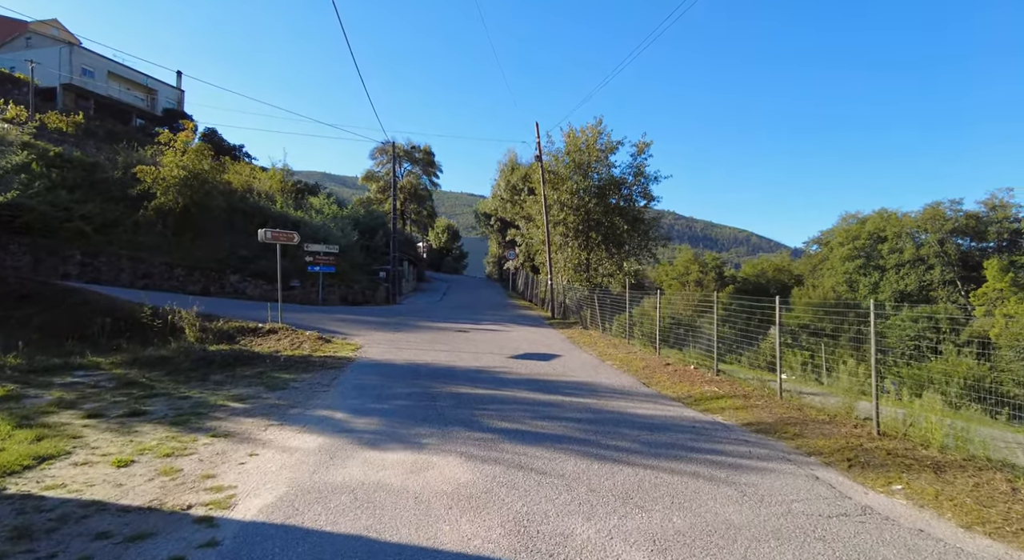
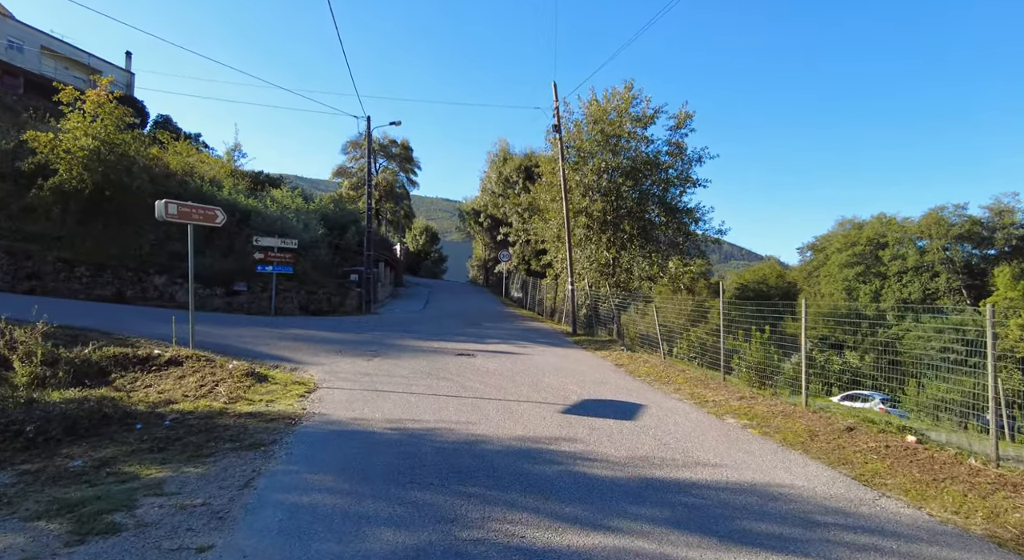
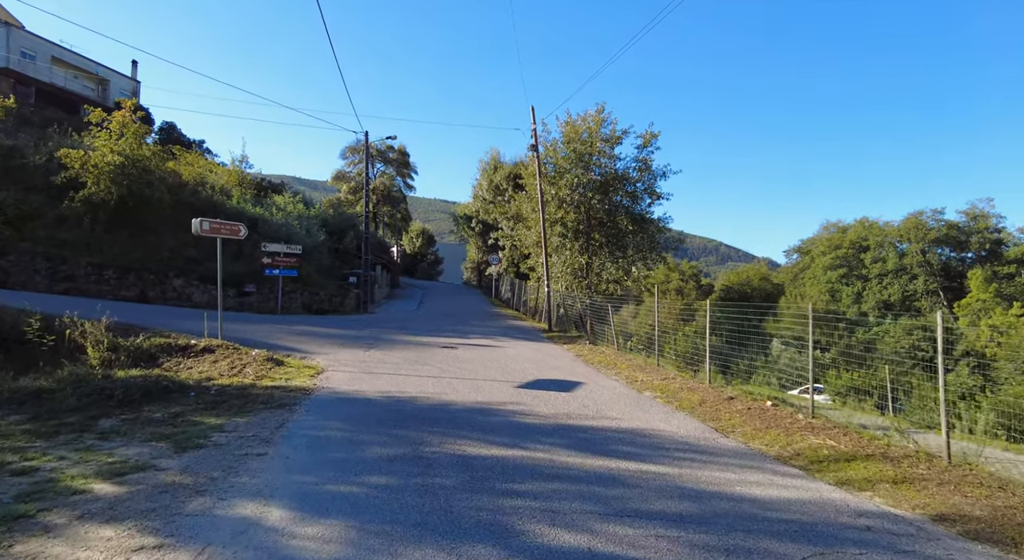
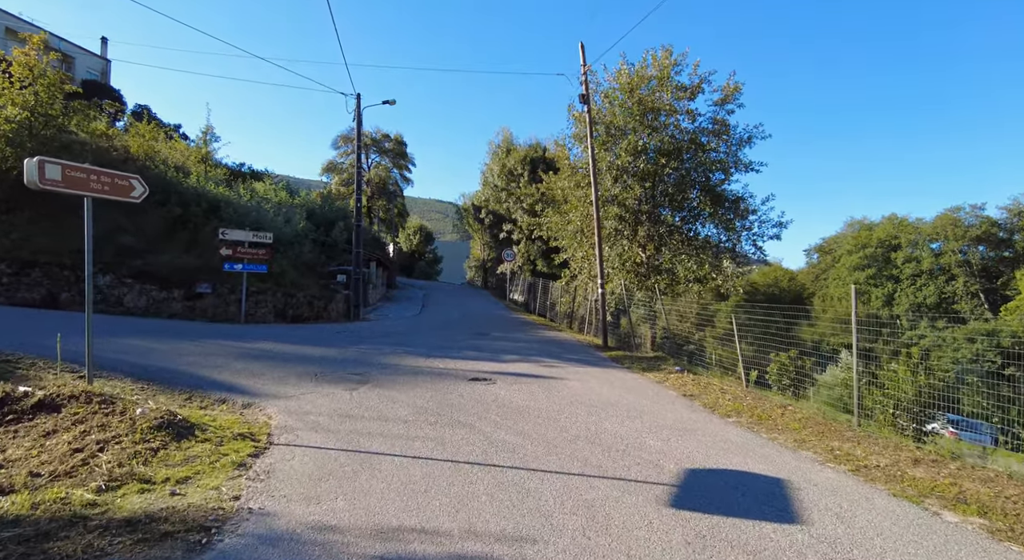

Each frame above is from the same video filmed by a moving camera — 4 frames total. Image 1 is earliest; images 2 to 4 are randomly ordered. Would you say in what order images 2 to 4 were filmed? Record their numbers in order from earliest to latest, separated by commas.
3, 2, 4
